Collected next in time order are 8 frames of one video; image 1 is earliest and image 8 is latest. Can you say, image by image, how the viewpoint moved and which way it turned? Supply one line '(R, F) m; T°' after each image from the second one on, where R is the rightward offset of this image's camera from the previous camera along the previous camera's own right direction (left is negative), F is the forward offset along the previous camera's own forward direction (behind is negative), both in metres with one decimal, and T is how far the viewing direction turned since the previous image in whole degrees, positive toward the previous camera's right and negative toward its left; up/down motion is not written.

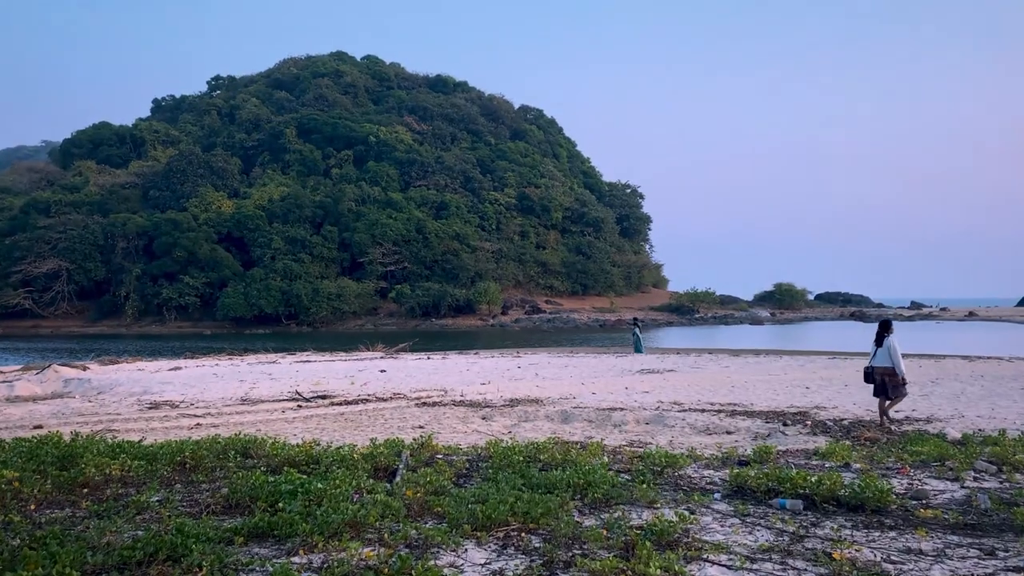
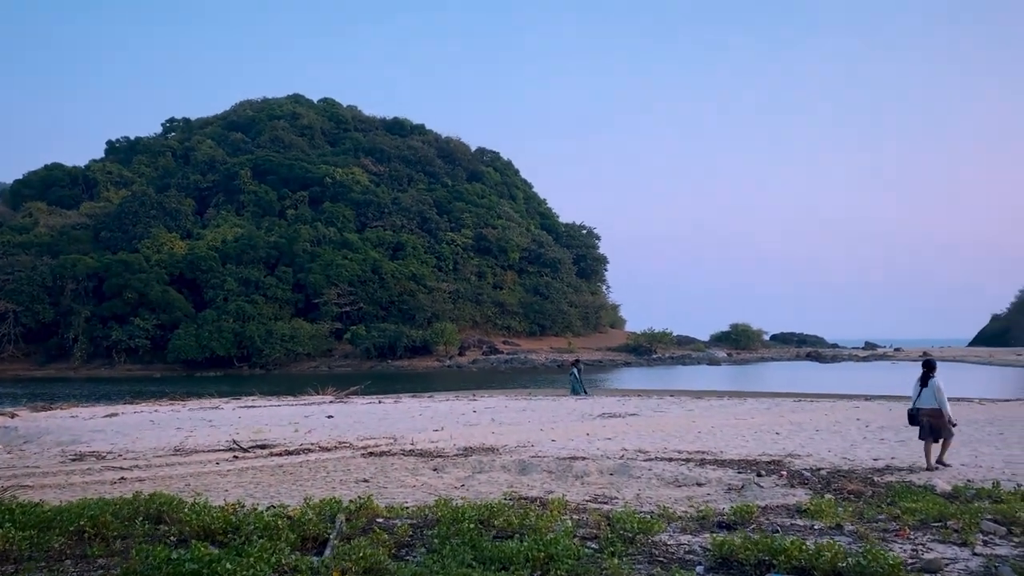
(+0.1, +0.8) m; +3°
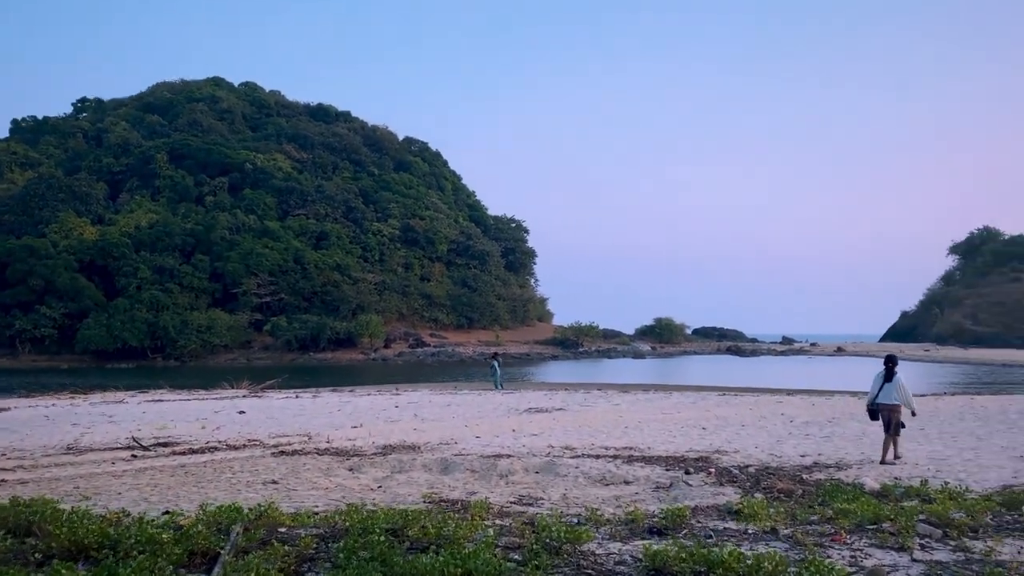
(0.0, +0.5) m; +5°
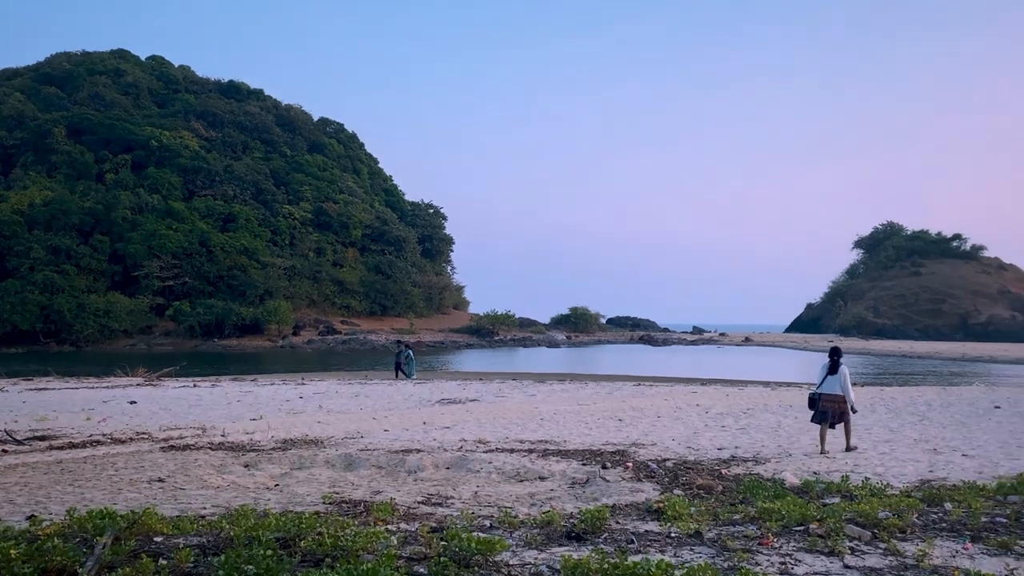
(0.0, +0.5) m; +5°
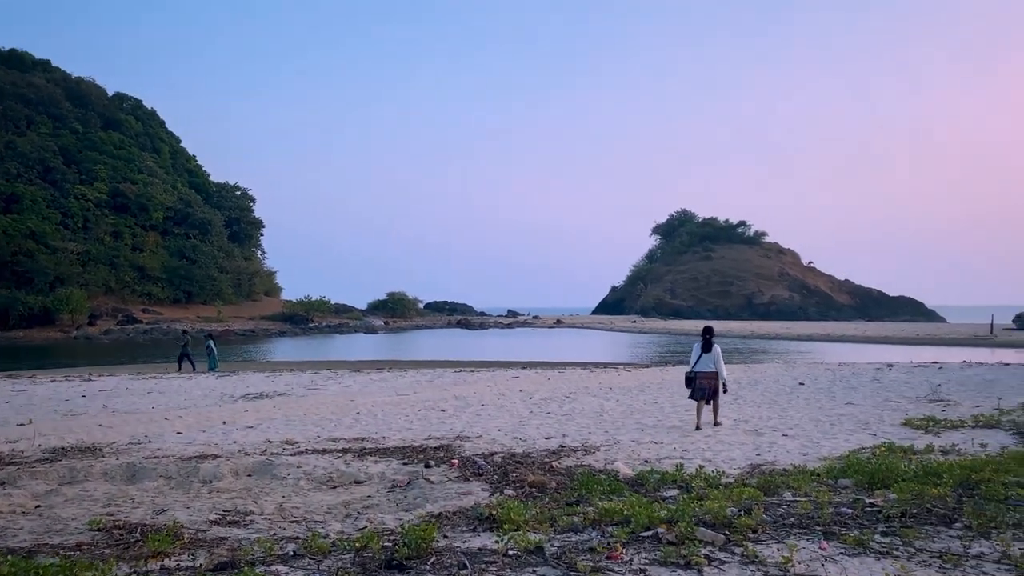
(0.0, +0.9) m; +12°
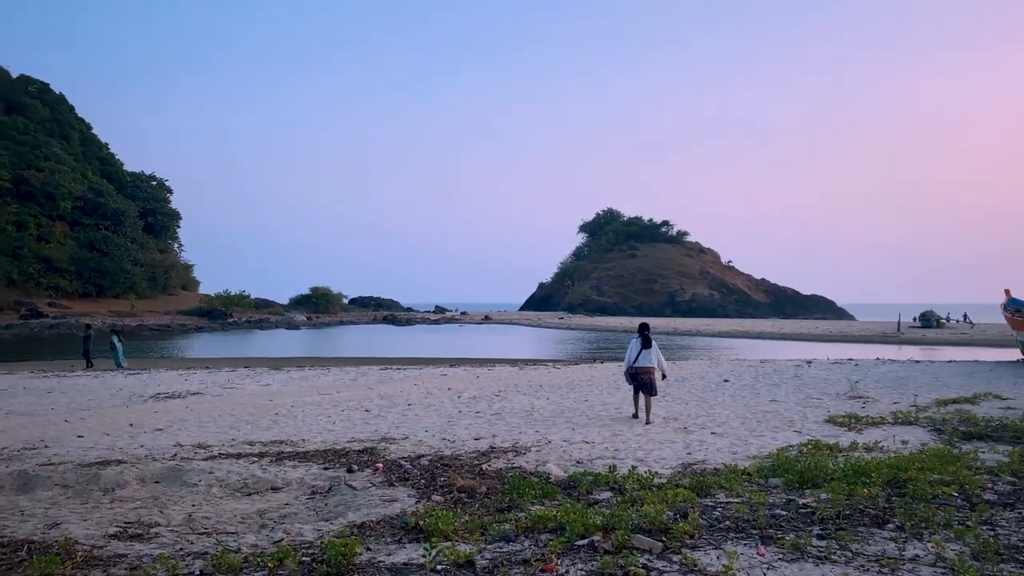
(0.0, +0.3) m; +5°
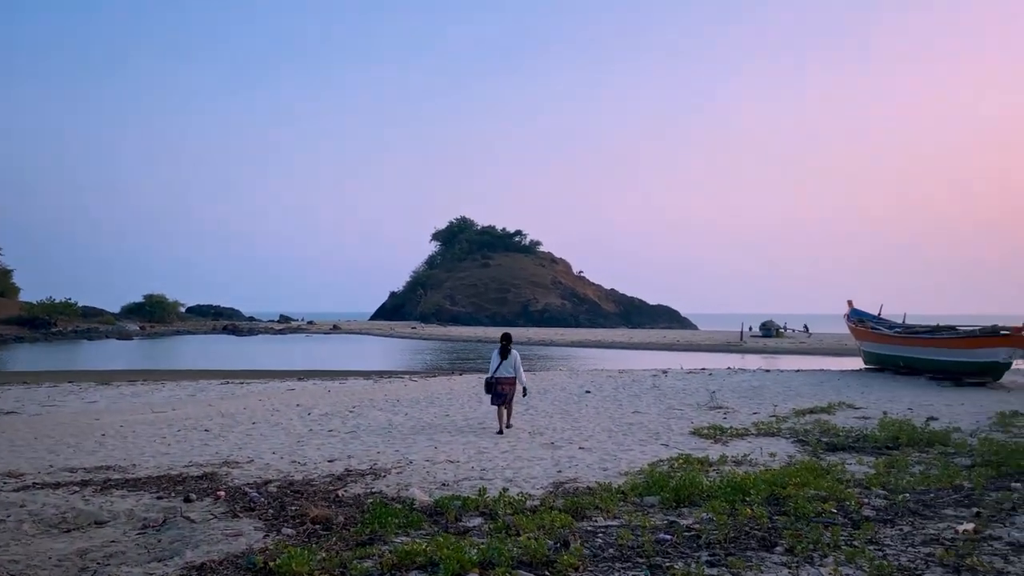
(-0.1, +0.5) m; +9°
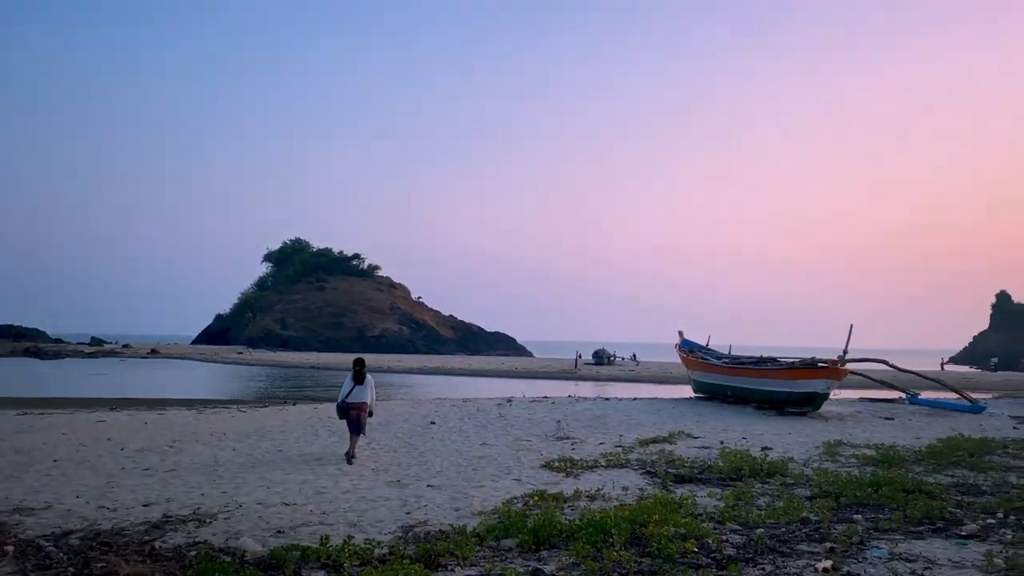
(-0.1, +0.6) m; +10°
